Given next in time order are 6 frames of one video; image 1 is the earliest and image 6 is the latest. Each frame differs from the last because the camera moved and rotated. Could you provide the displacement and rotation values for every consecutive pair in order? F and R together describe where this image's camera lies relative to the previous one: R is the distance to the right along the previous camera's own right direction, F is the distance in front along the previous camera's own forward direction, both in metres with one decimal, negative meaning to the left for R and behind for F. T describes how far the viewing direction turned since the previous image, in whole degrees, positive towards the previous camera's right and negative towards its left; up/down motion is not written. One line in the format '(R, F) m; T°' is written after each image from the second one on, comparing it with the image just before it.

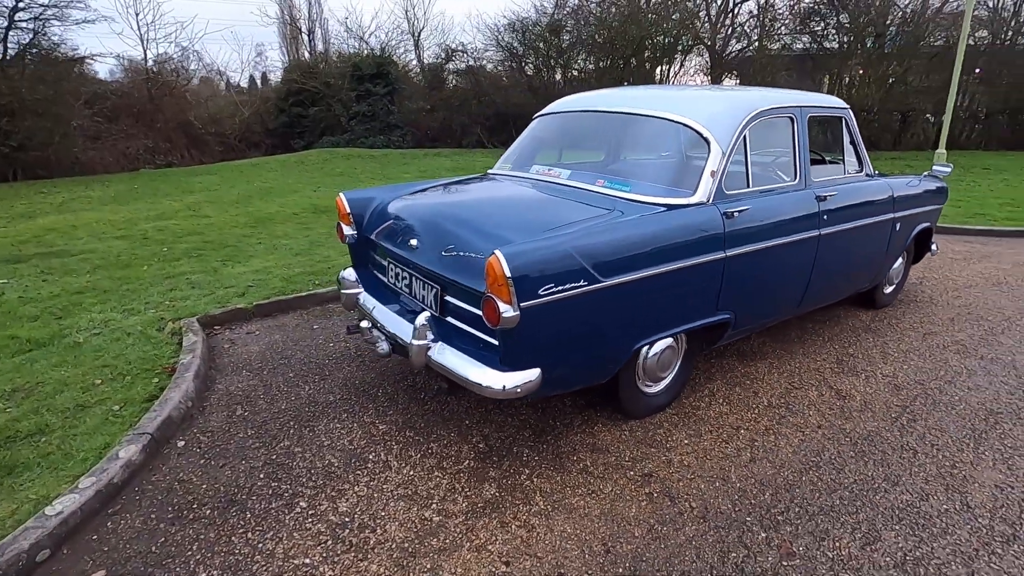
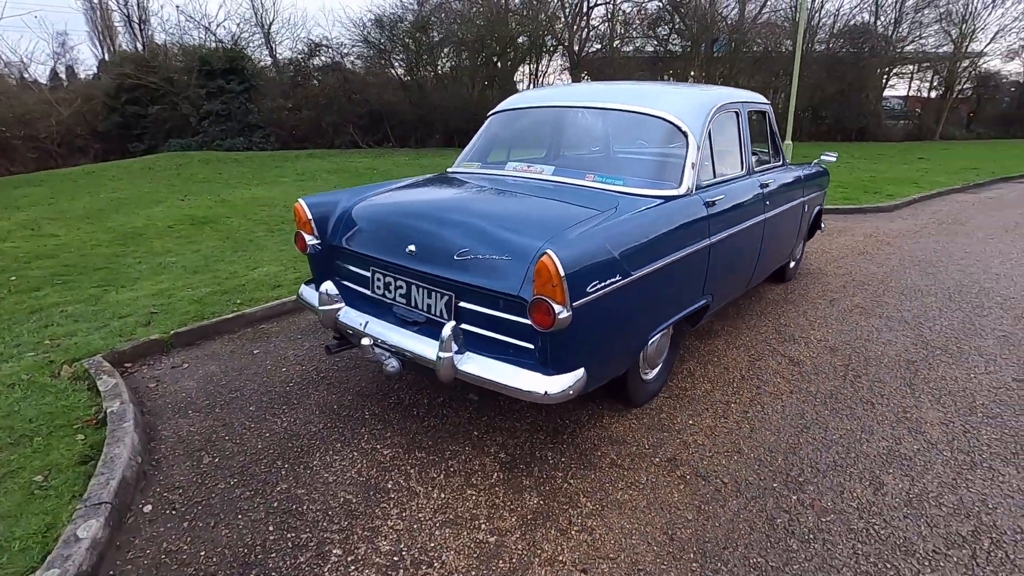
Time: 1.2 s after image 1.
(-0.7, +0.2) m; +13°
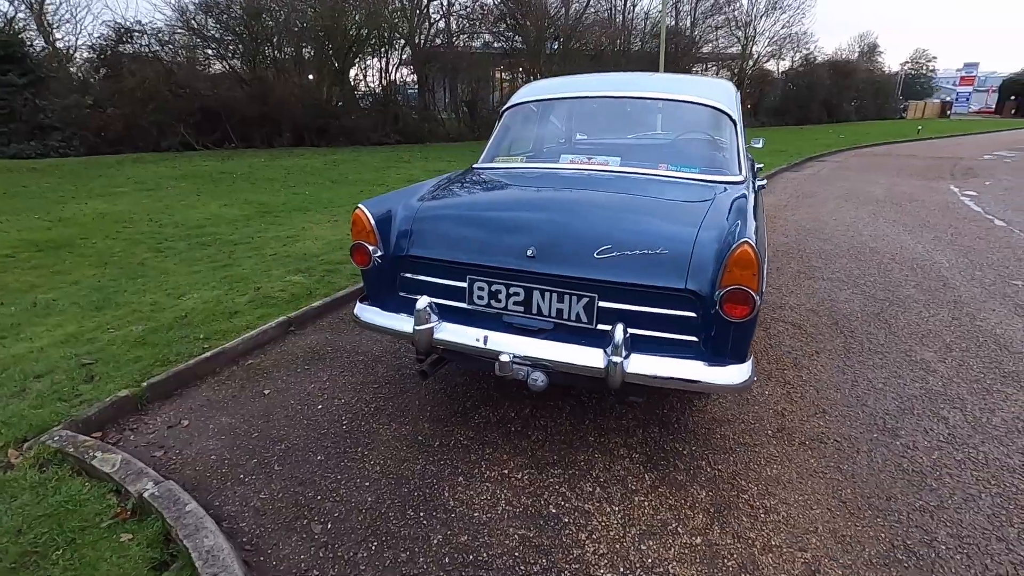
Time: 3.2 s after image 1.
(-1.3, +0.3) m; +16°
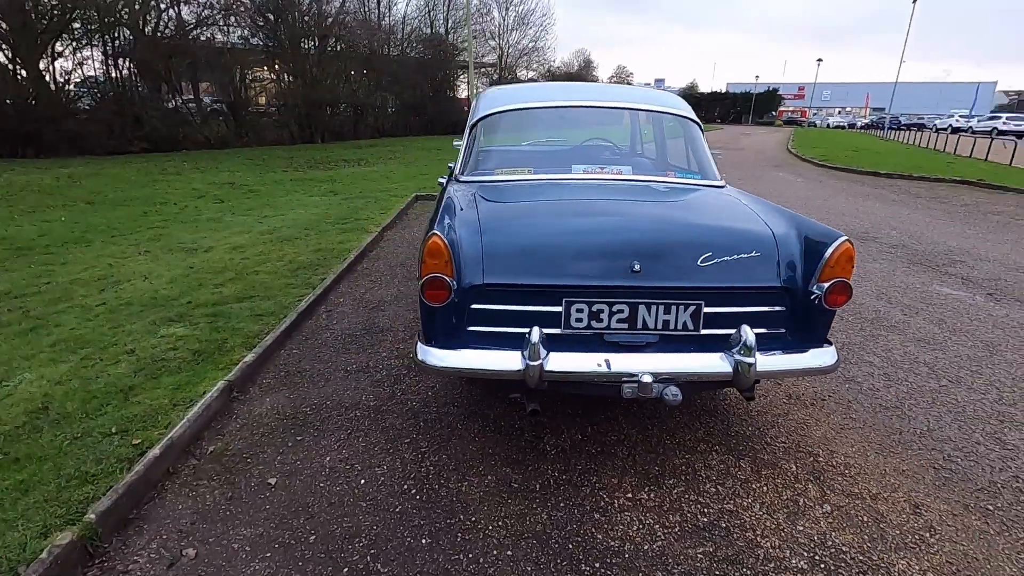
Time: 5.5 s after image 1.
(-1.4, +0.5) m; +24°
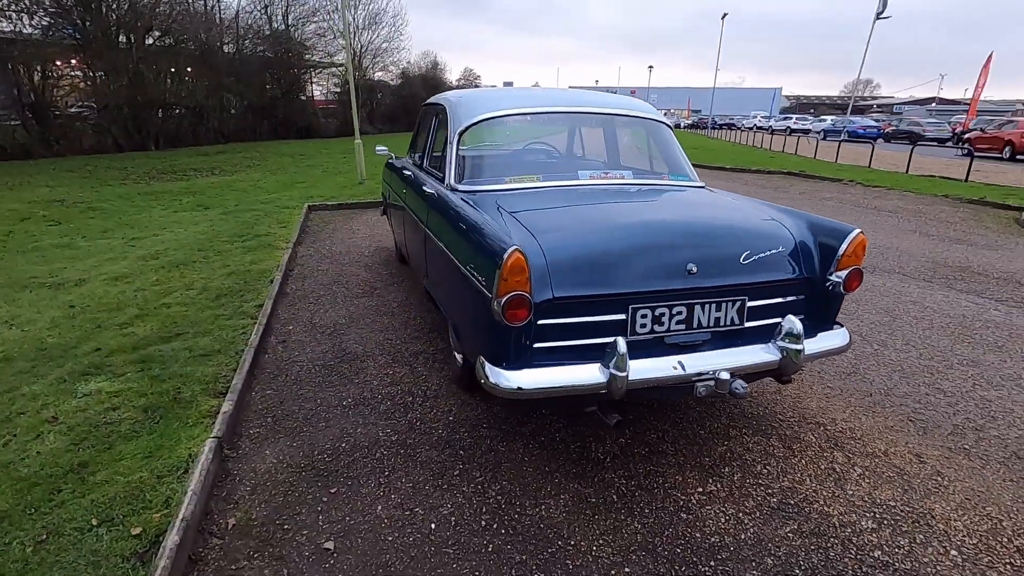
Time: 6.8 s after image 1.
(-0.9, +0.2) m; +14°
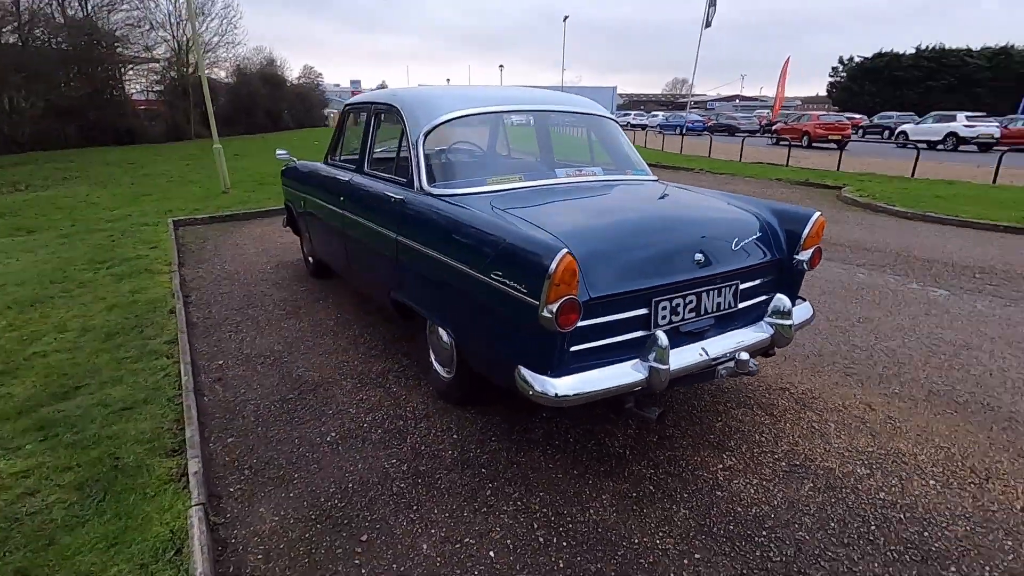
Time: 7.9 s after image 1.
(-0.7, +0.2) m; +14°
